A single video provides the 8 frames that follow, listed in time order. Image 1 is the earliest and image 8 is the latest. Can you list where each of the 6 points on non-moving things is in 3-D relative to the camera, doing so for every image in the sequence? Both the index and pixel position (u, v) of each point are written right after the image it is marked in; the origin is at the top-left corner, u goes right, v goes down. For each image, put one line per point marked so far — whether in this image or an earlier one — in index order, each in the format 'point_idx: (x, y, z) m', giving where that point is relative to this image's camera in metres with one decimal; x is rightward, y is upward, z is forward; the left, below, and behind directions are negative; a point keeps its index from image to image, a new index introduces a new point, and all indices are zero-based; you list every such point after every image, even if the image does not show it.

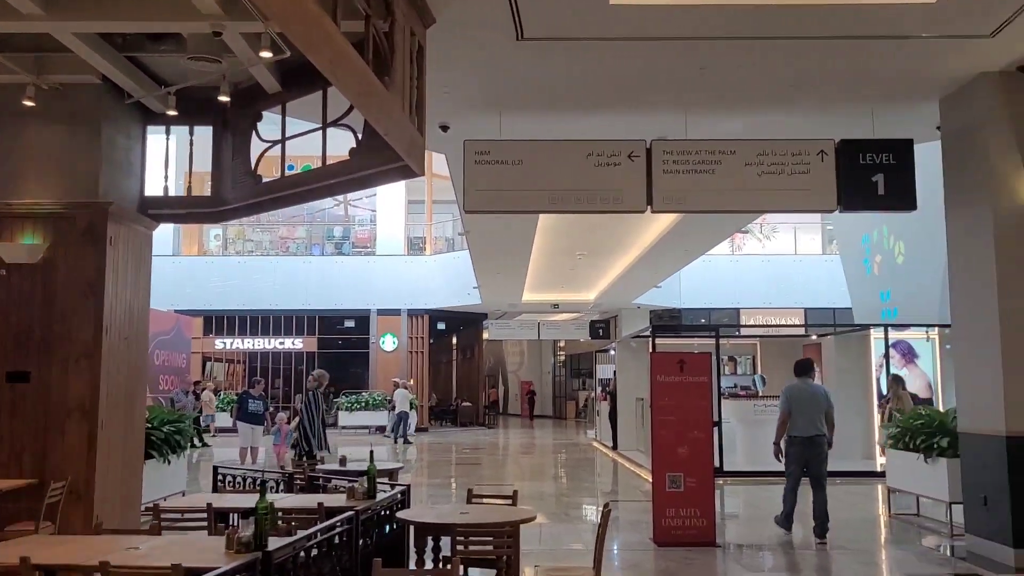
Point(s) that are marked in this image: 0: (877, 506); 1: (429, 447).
0: (+3.6, -2.2, +8.8) m
1: (-1.6, -3.2, +17.2) m
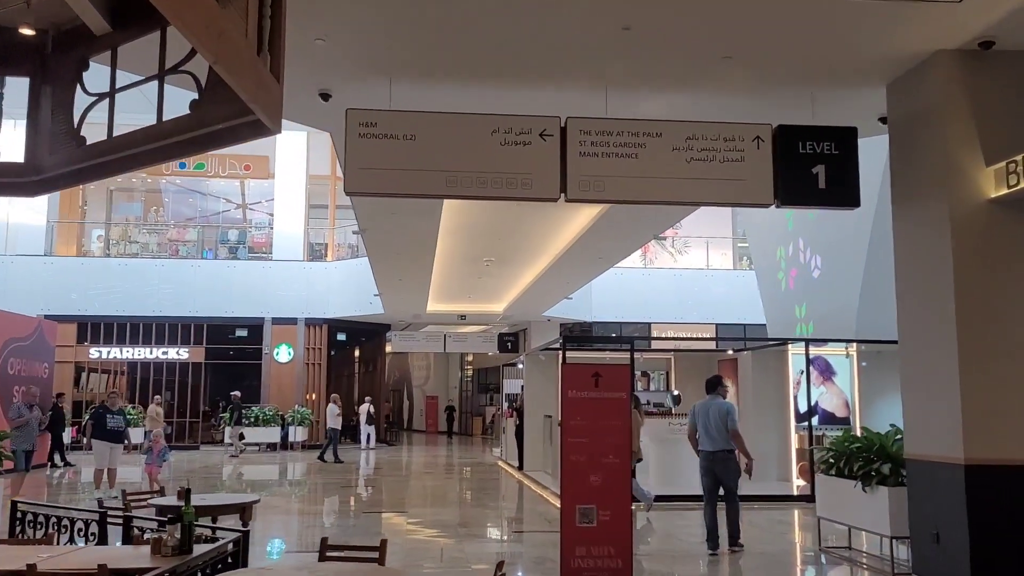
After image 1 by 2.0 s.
0: (+2.6, -2.3, +8.2) m
1: (-3.5, -3.3, +16.0) m
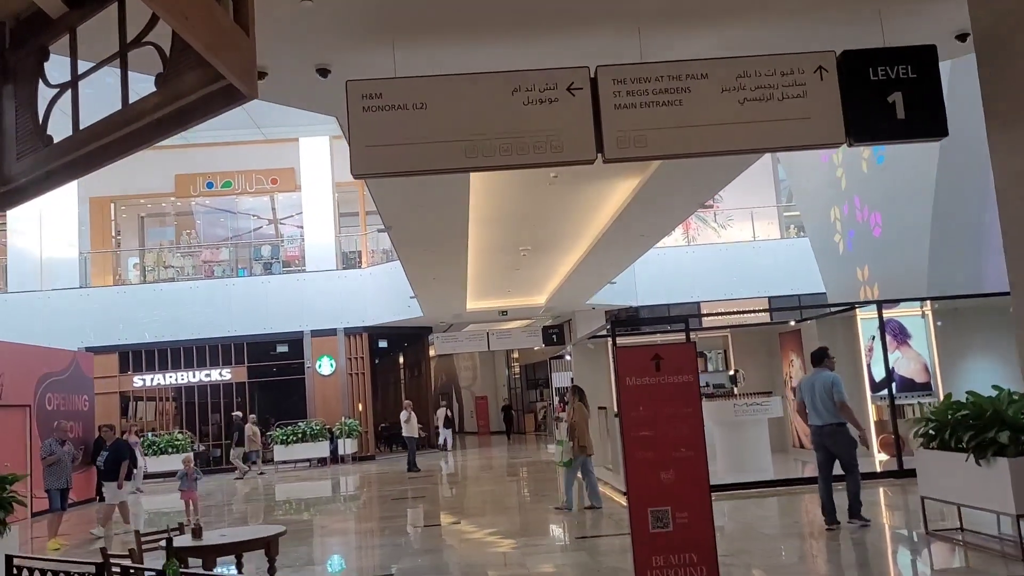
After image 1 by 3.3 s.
0: (+3.1, -2.0, +7.5) m
1: (-2.4, -3.4, +15.6) m
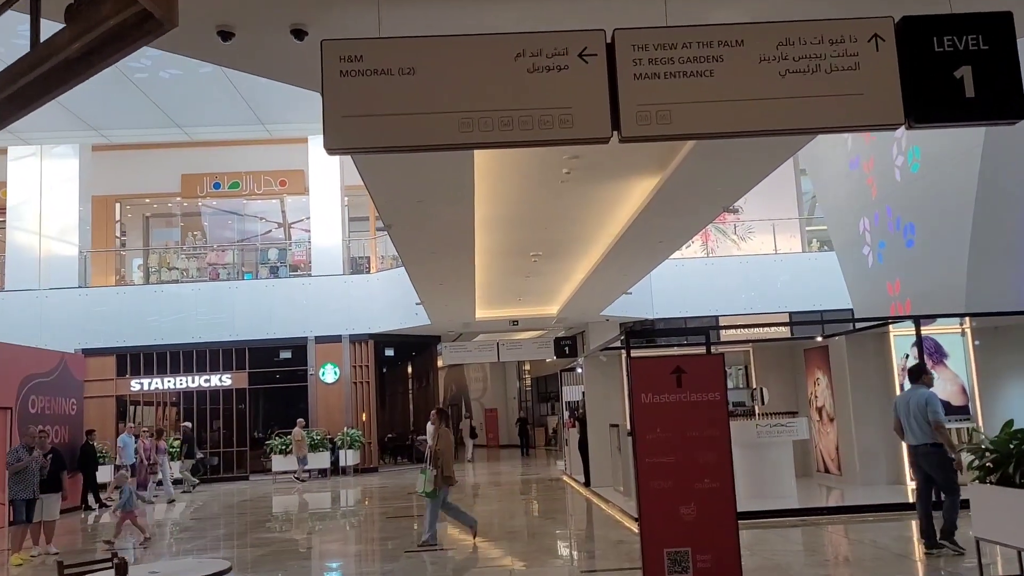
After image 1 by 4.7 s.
0: (+3.1, -2.1, +6.8) m
1: (-2.3, -3.5, +15.0) m
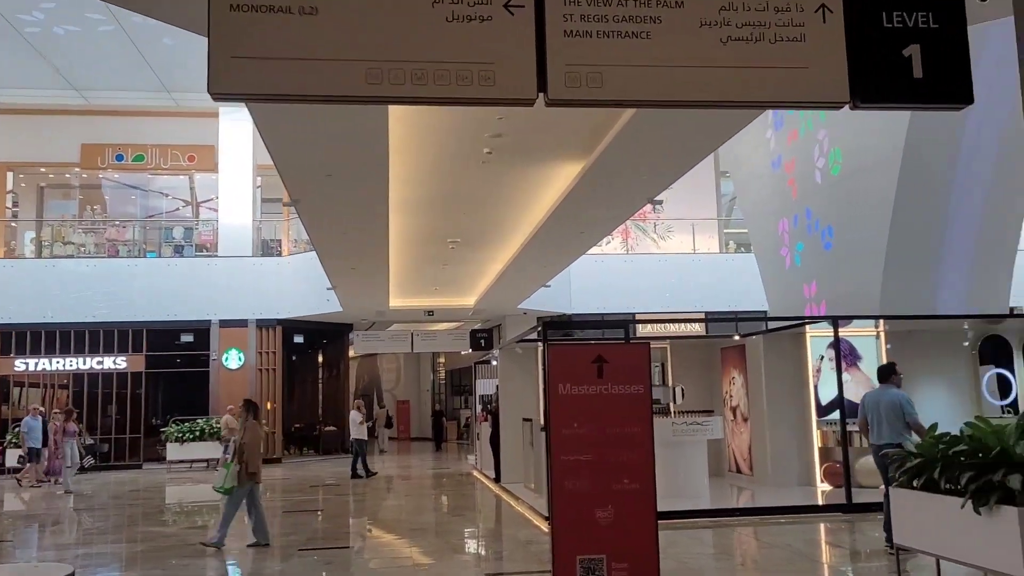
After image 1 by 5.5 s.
0: (+2.4, -2.1, +6.7) m
1: (-3.9, -3.3, +14.3) m
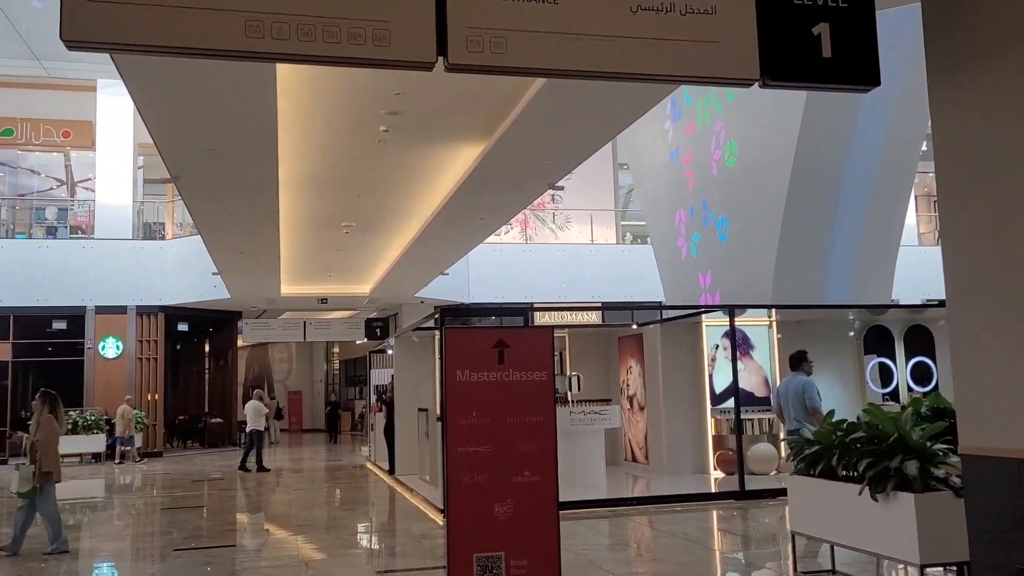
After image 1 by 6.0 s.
0: (+1.6, -2.0, +6.7) m
1: (-5.5, -3.0, +13.6) m
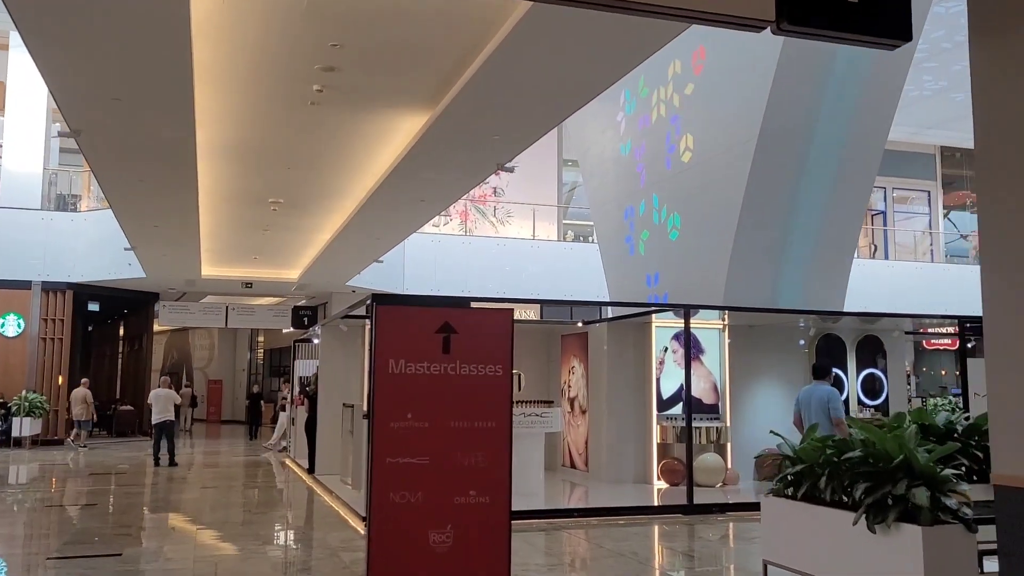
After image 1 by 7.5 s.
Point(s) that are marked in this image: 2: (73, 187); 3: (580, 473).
0: (+1.1, -1.9, +6.2) m
1: (-6.6, -2.6, +12.5) m
2: (-8.1, +1.9, +15.9) m
3: (+0.8, -2.1, +9.8) m
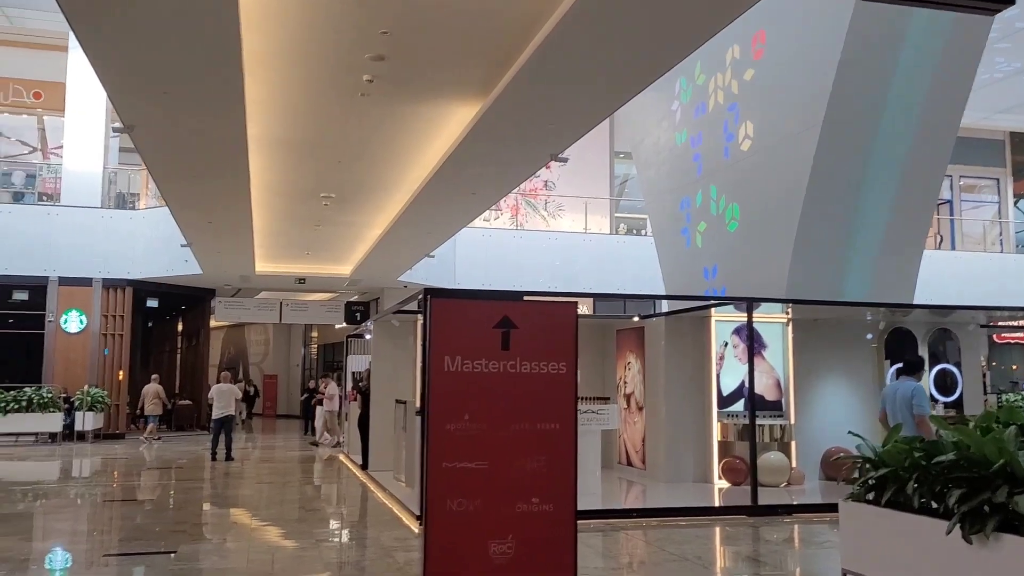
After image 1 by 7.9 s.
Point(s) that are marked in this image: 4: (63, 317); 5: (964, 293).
0: (+1.5, -1.9, +6.0) m
1: (-5.8, -2.6, +12.7) m
2: (-7.1, +2.0, +16.1) m
3: (+1.4, -2.0, +9.6) m
4: (-8.2, -0.5, +15.9) m
5: (+8.3, -0.1, +15.8) m
